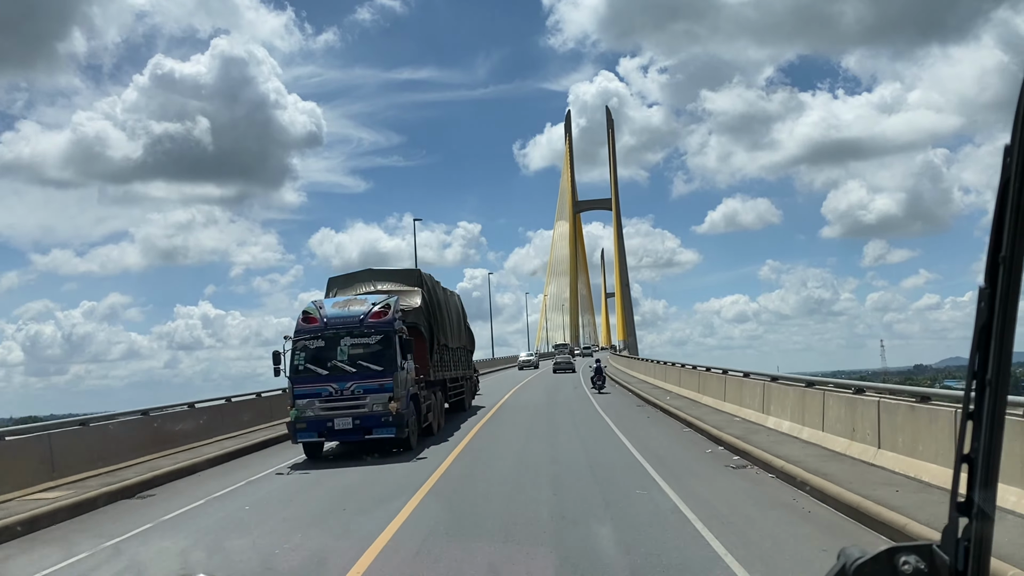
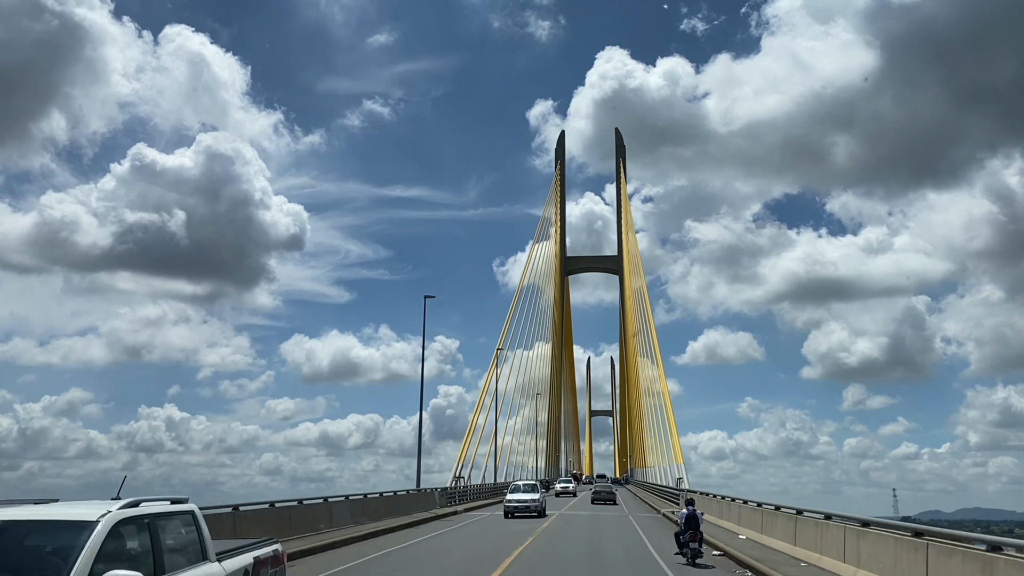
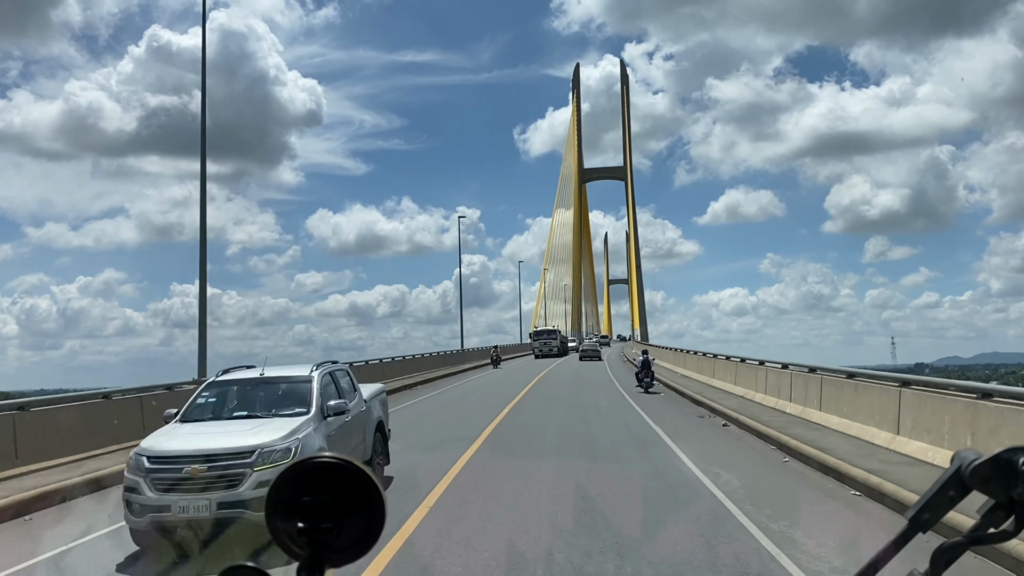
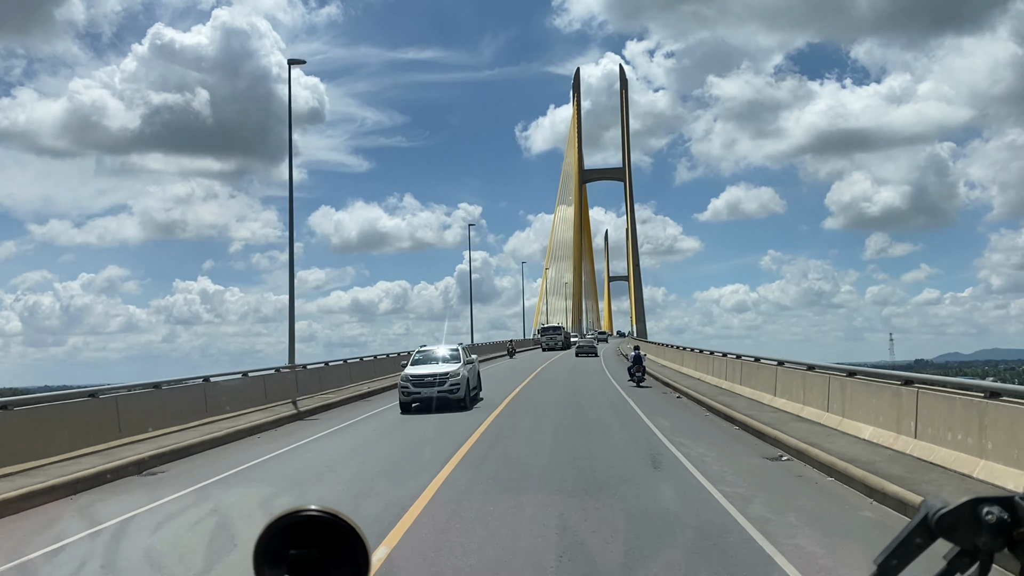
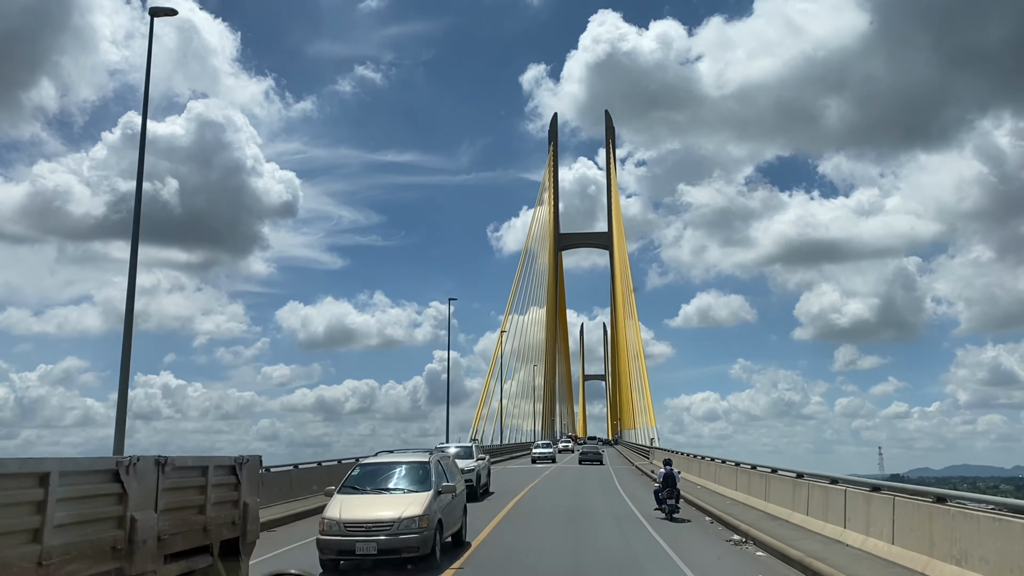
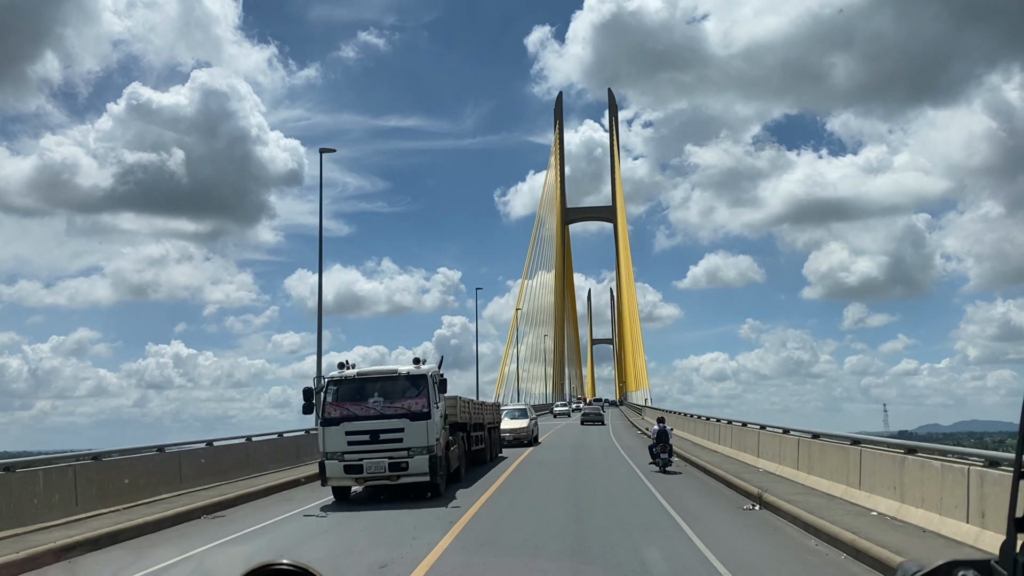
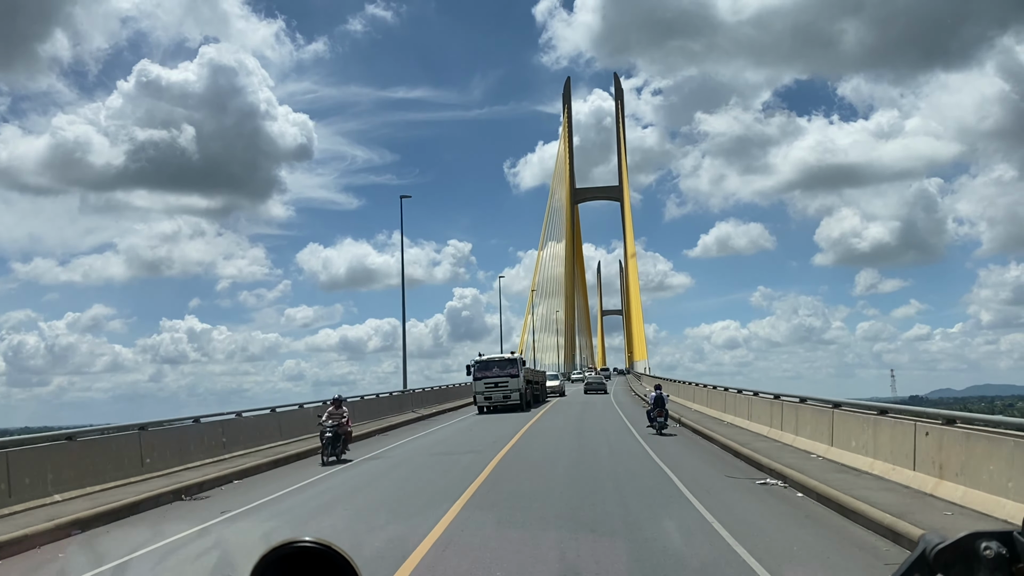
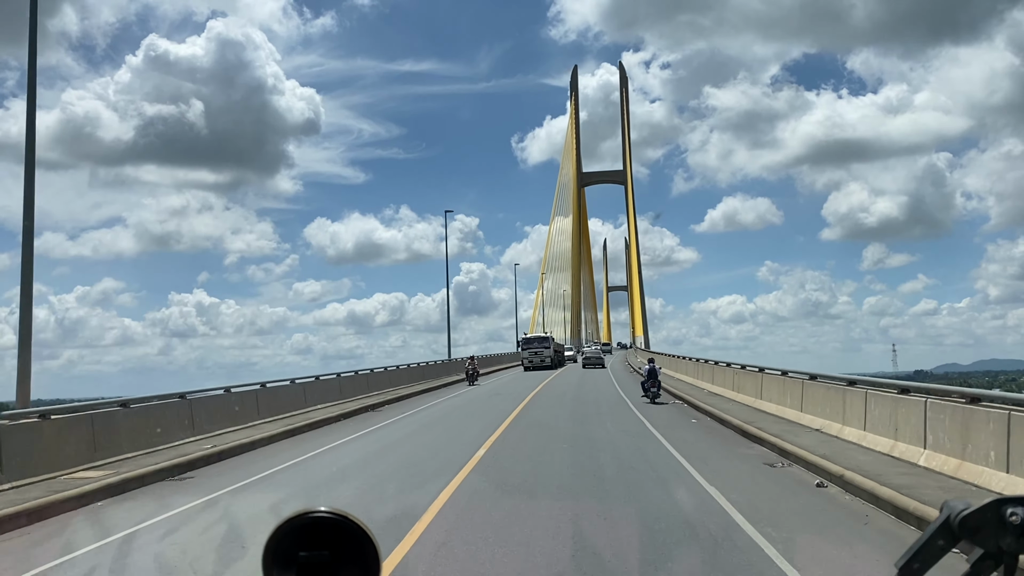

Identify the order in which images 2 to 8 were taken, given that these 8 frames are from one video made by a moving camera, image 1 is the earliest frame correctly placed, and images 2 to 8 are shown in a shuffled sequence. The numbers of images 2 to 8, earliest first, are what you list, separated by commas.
4, 3, 8, 7, 6, 5, 2
